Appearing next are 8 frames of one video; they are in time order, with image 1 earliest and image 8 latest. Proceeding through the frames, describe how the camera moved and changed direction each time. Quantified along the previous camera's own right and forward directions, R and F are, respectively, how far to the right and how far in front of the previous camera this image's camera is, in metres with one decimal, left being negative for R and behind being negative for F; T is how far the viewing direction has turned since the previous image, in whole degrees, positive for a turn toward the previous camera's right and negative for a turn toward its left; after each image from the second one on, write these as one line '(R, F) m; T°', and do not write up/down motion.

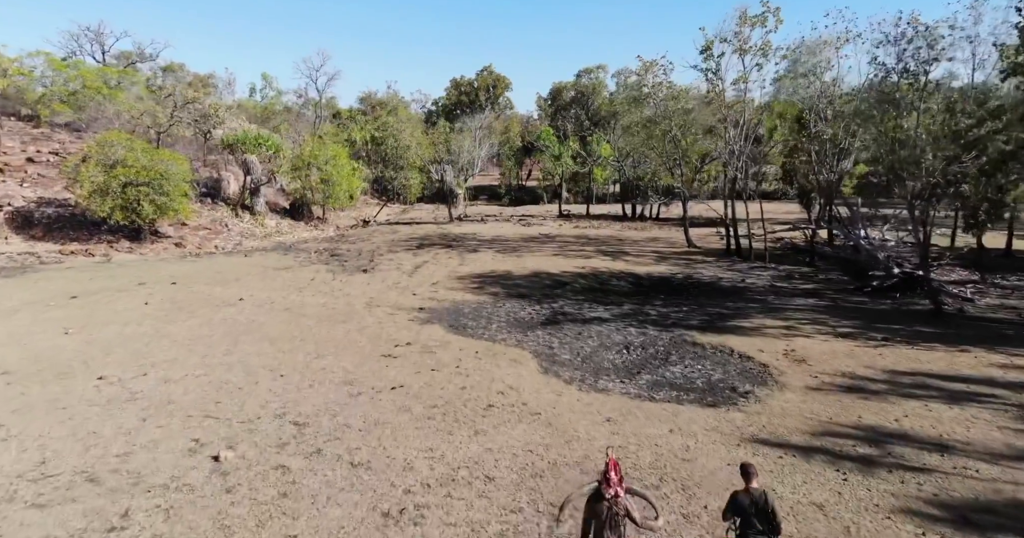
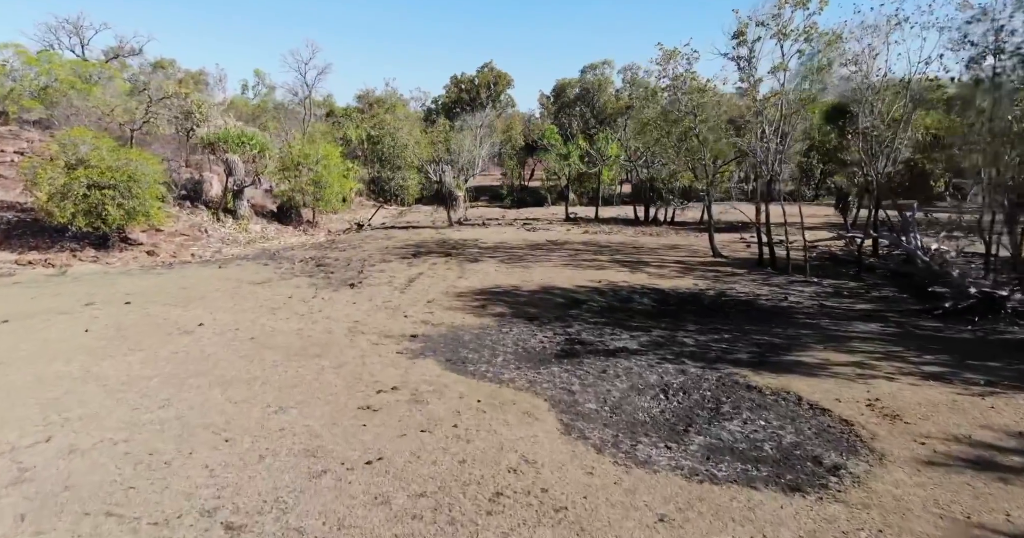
(-0.1, +1.8) m; 0°
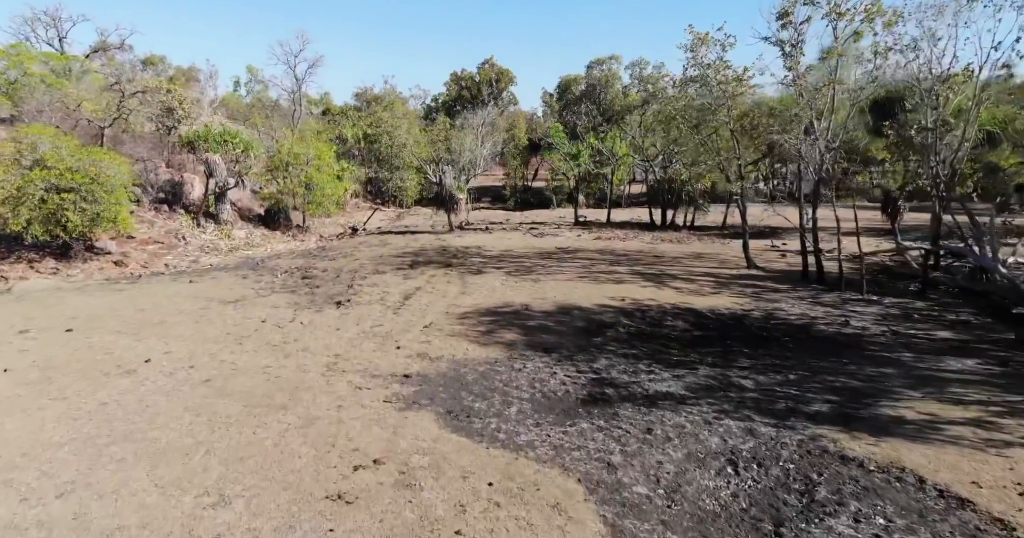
(-0.2, +1.8) m; 0°
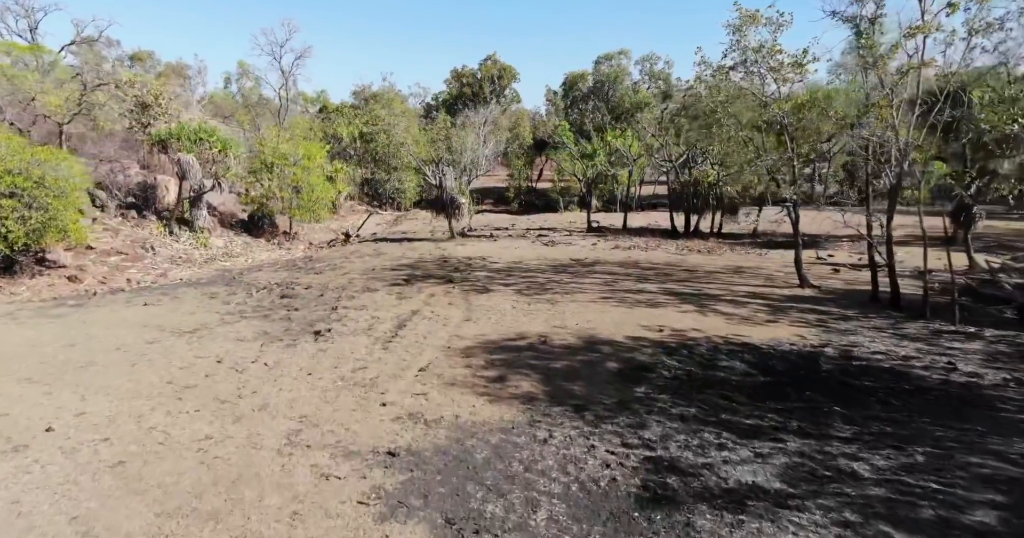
(-0.2, +2.0) m; 0°
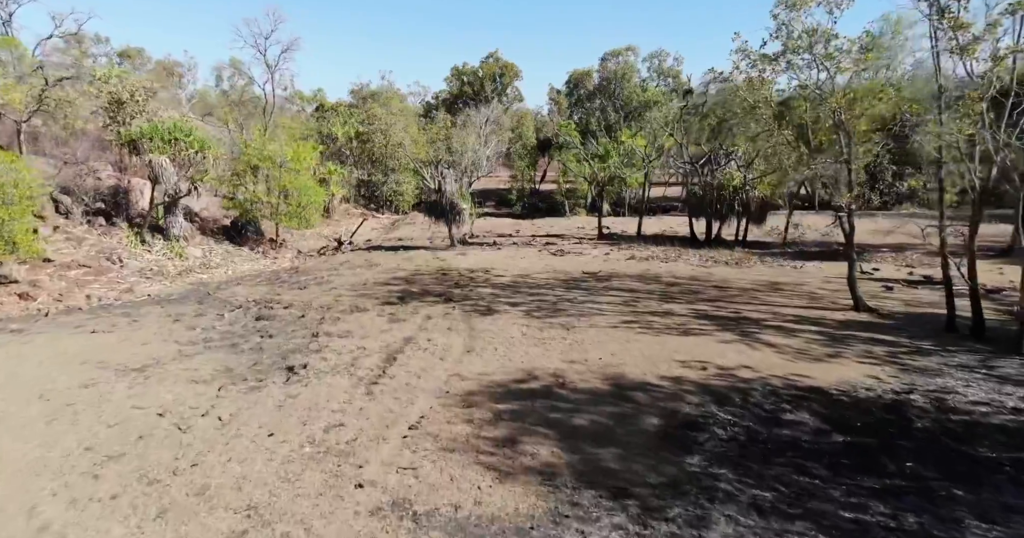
(-0.1, +1.6) m; 0°
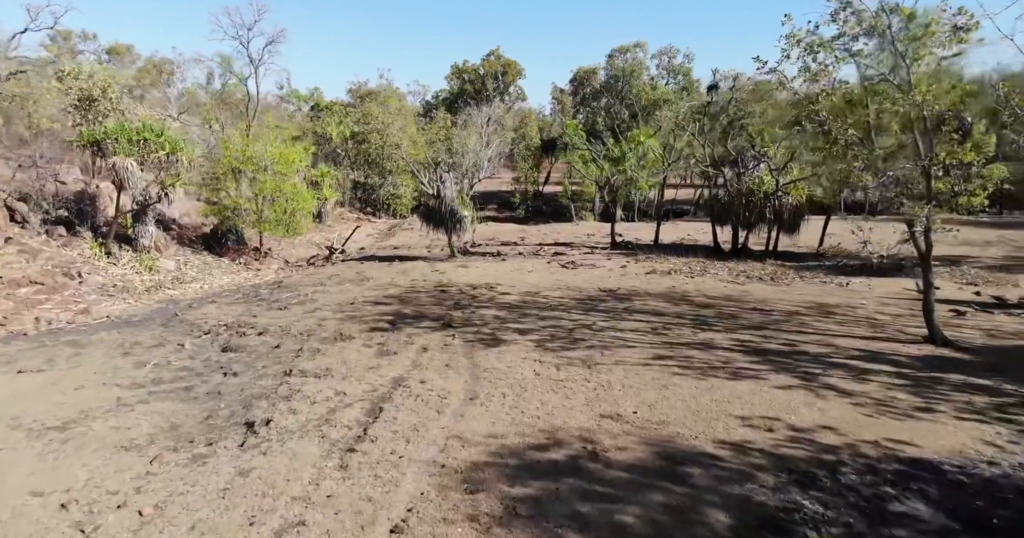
(-0.1, +1.6) m; 0°
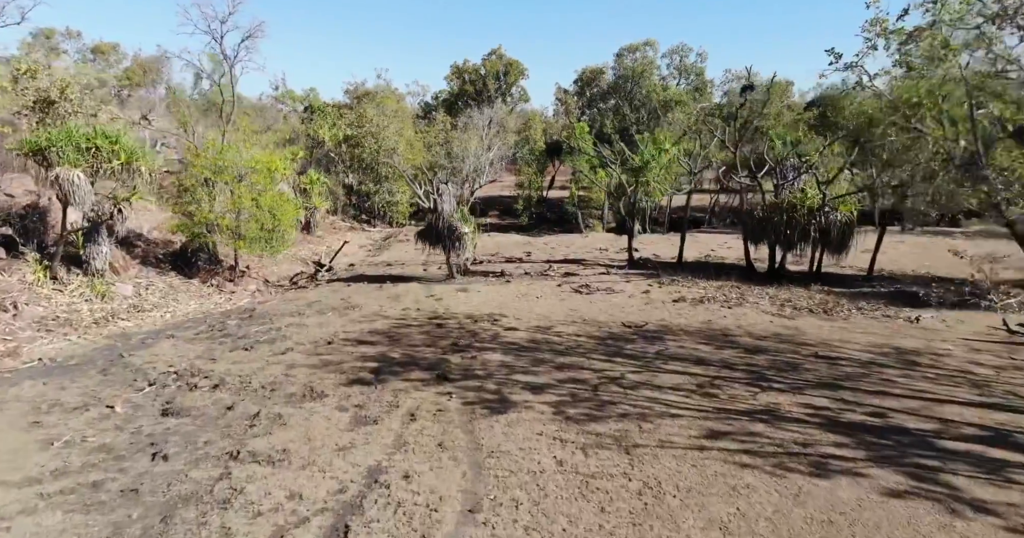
(-0.1, +1.9) m; 0°
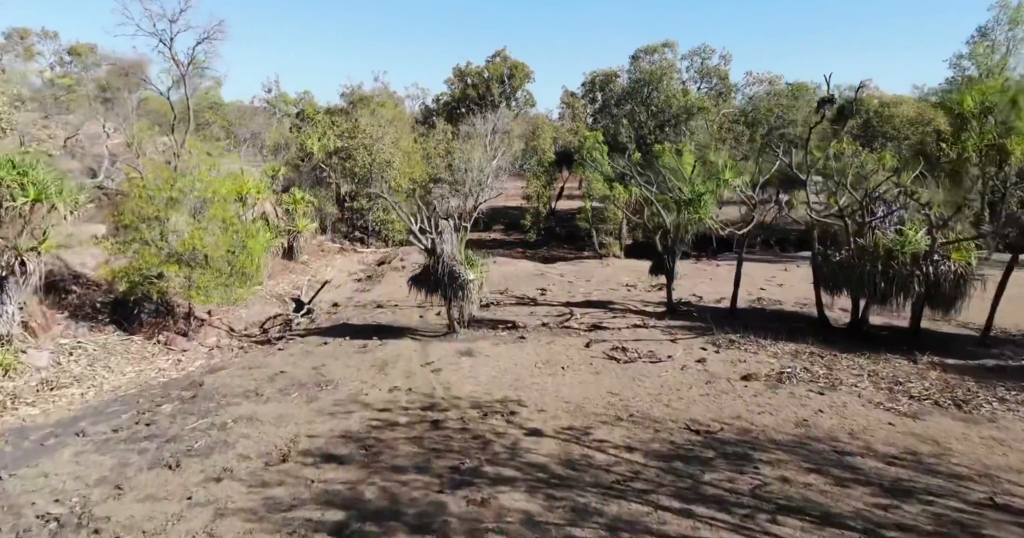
(-0.2, +2.9) m; 0°
